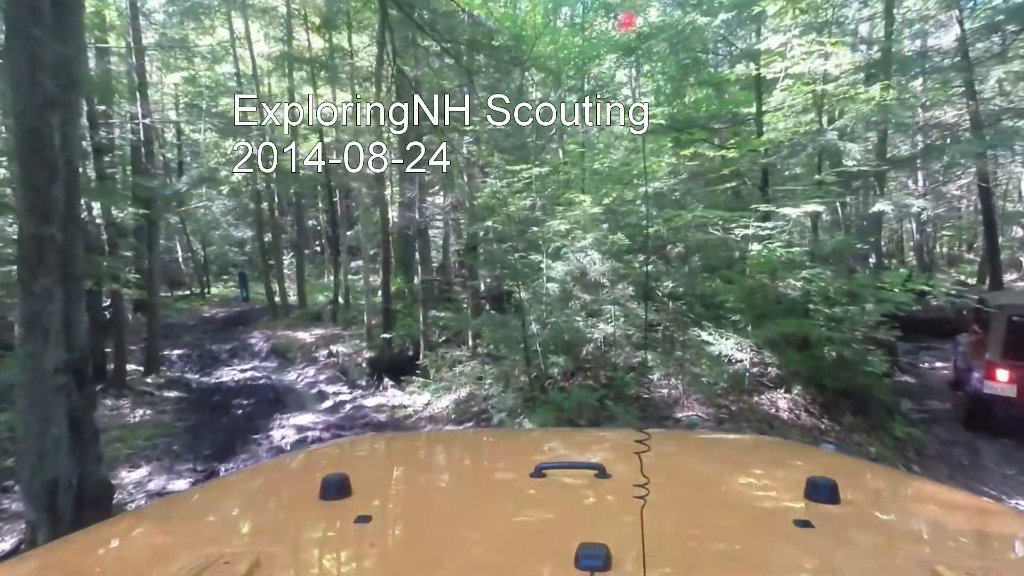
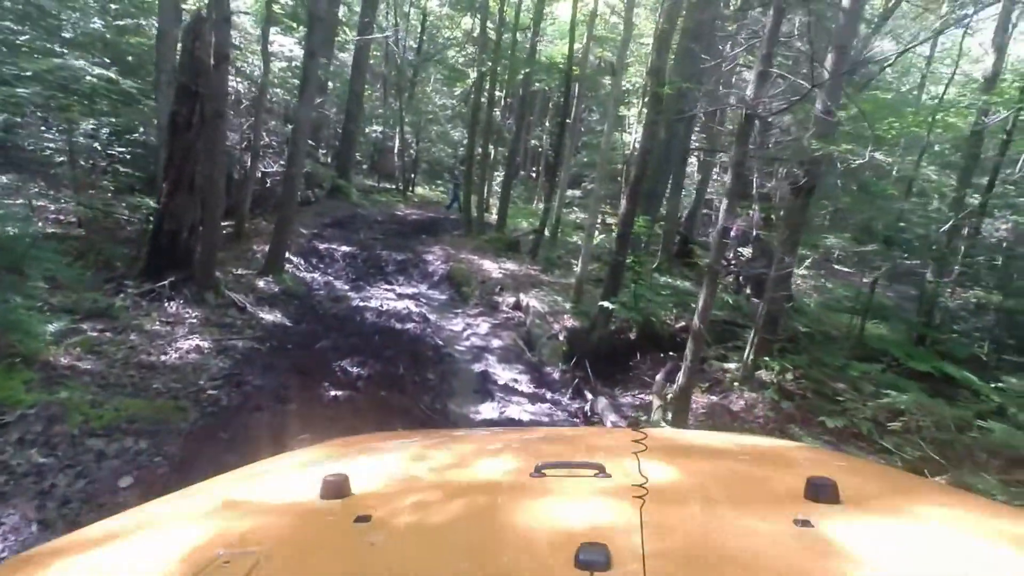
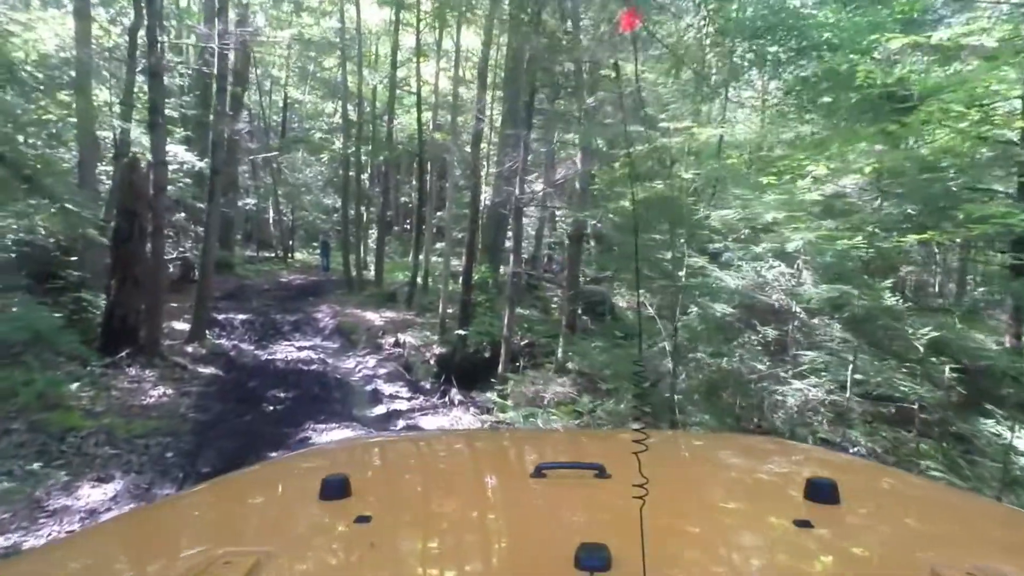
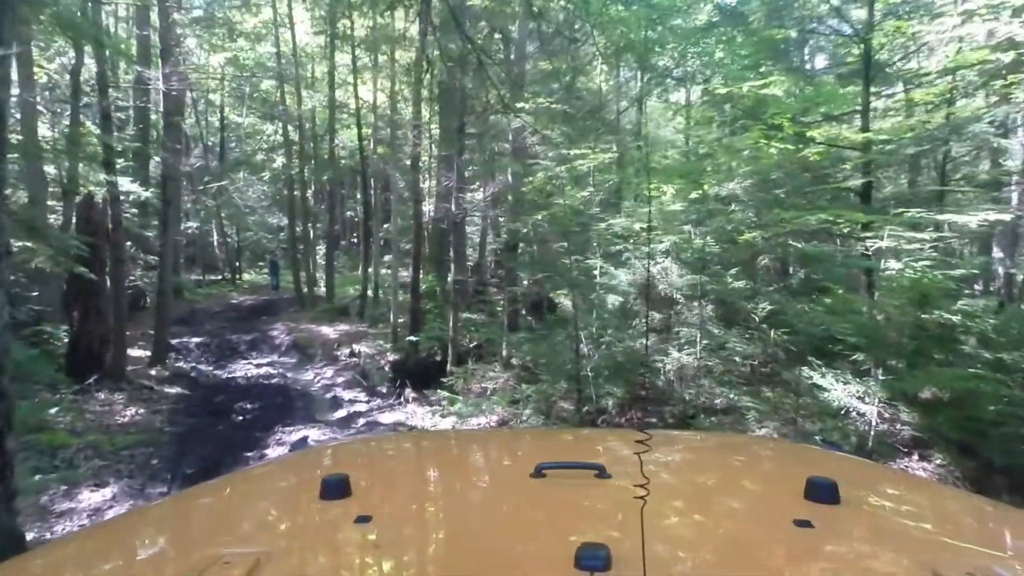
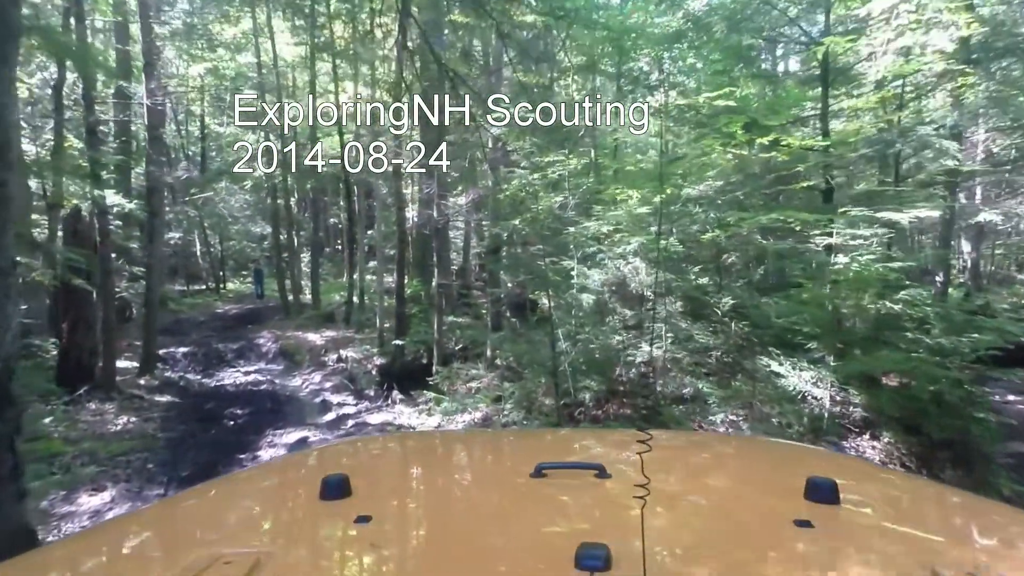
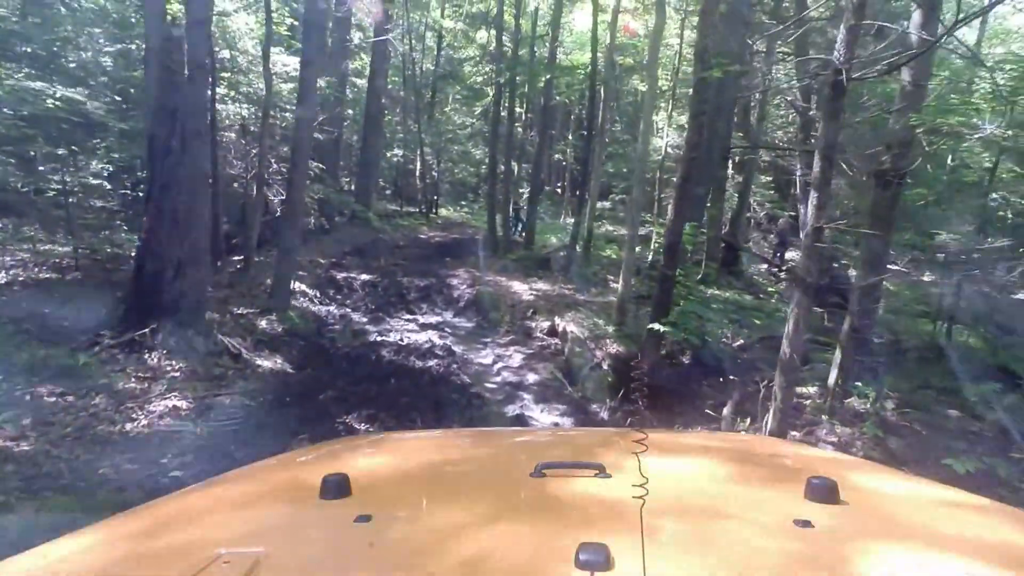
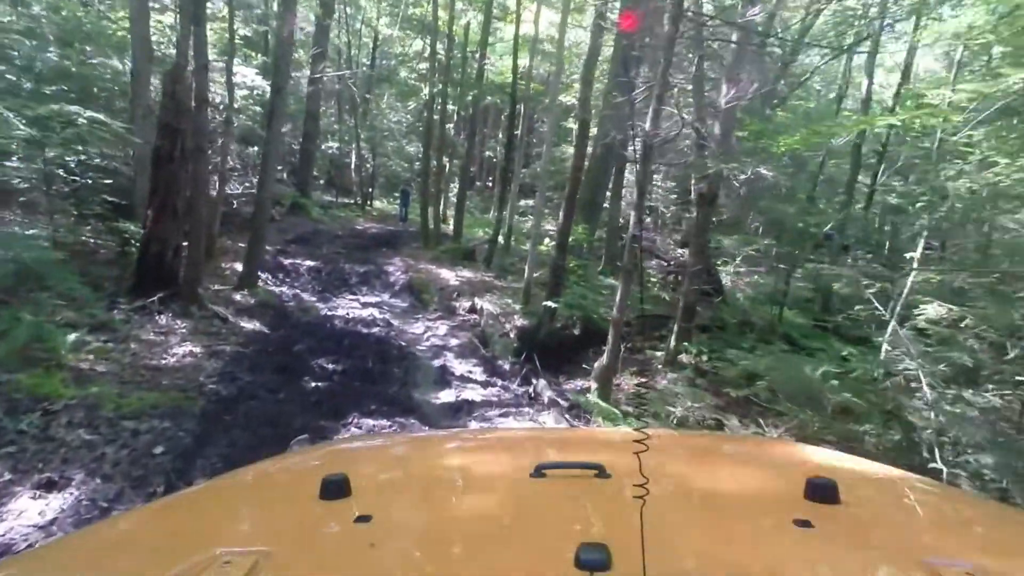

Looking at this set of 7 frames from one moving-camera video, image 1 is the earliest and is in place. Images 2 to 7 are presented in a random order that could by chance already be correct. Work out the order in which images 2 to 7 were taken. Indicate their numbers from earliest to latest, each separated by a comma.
5, 4, 3, 7, 2, 6
